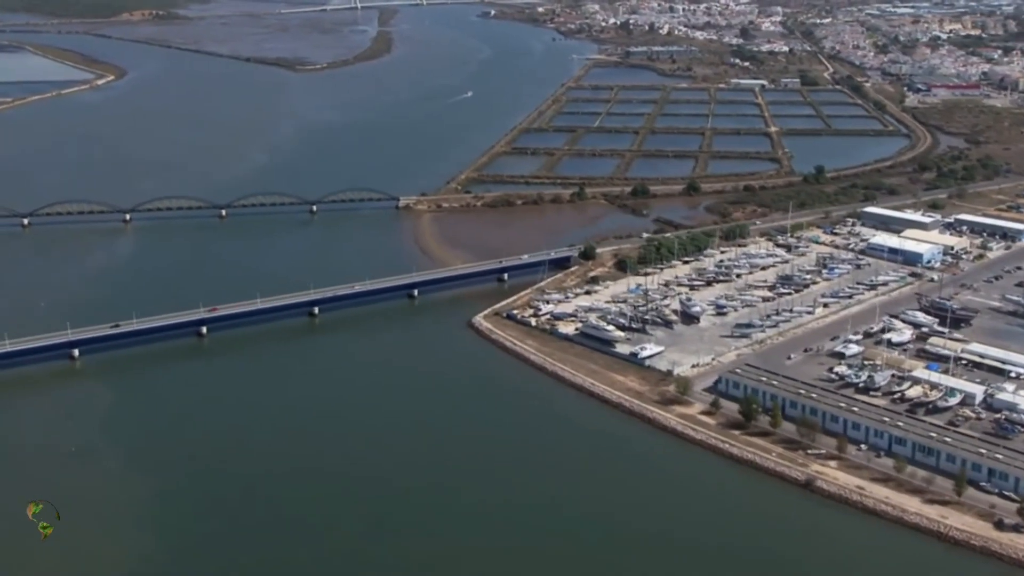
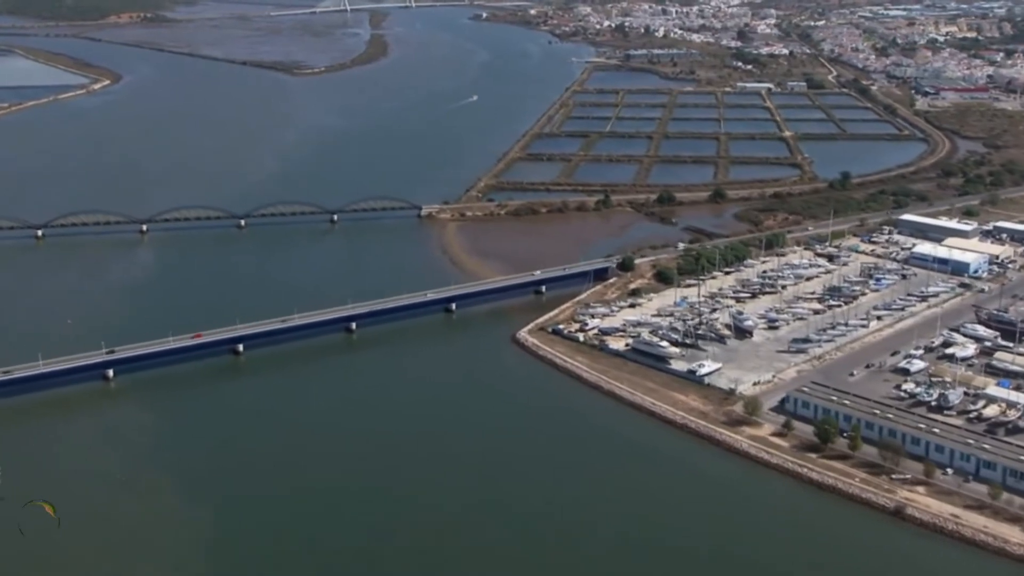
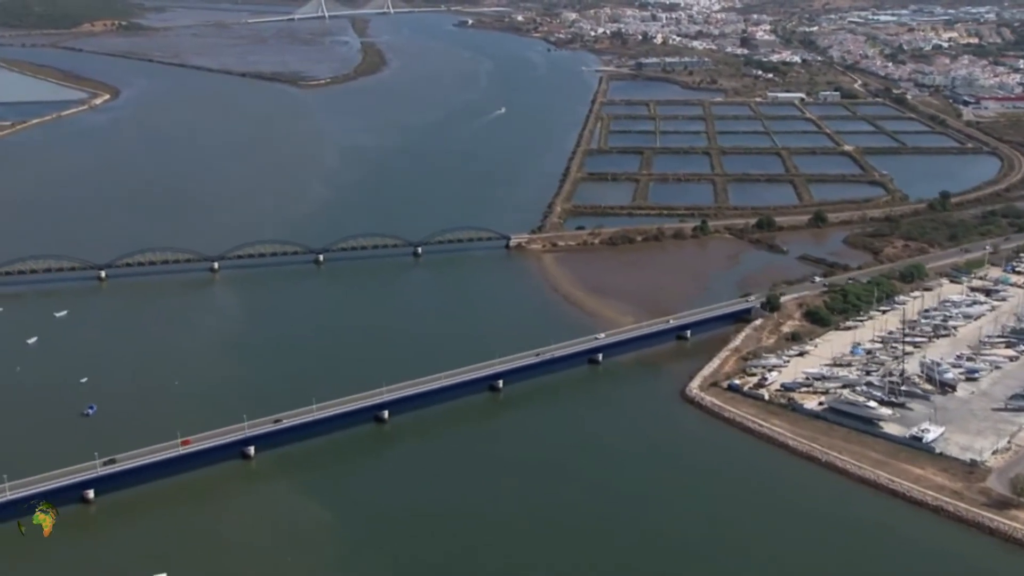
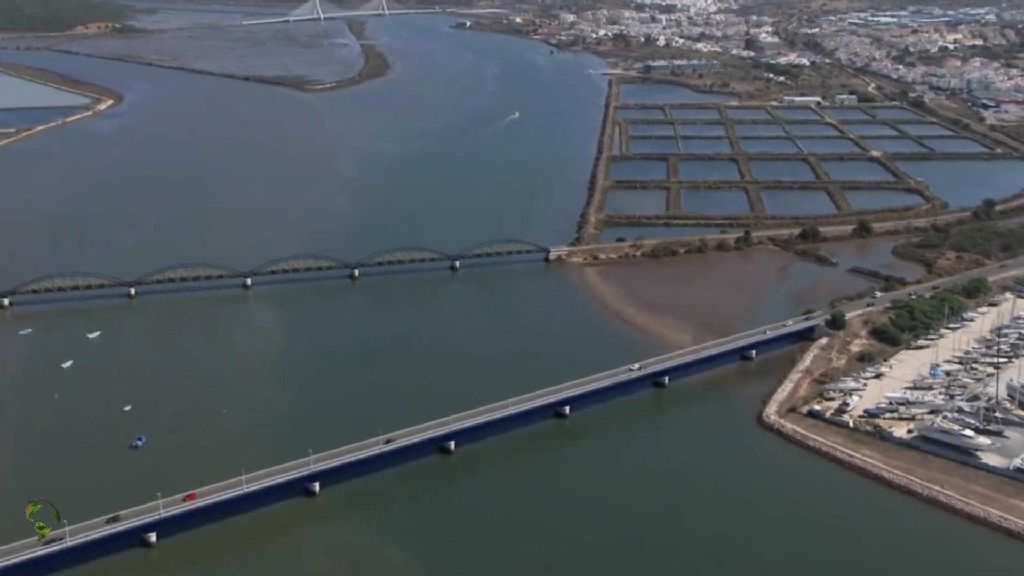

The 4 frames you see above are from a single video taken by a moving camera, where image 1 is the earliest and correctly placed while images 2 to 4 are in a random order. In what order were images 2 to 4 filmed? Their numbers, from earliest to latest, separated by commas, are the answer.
2, 3, 4
